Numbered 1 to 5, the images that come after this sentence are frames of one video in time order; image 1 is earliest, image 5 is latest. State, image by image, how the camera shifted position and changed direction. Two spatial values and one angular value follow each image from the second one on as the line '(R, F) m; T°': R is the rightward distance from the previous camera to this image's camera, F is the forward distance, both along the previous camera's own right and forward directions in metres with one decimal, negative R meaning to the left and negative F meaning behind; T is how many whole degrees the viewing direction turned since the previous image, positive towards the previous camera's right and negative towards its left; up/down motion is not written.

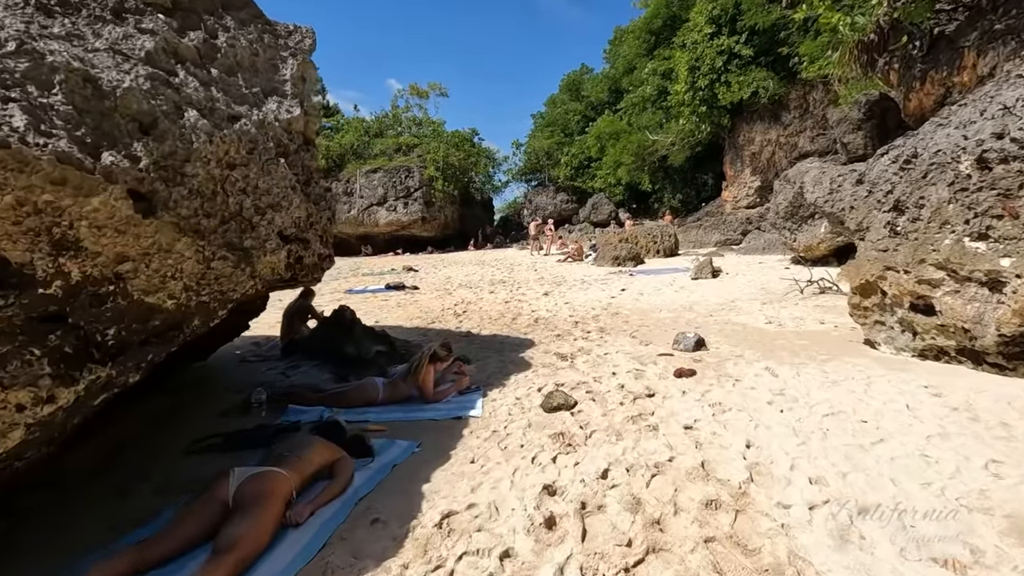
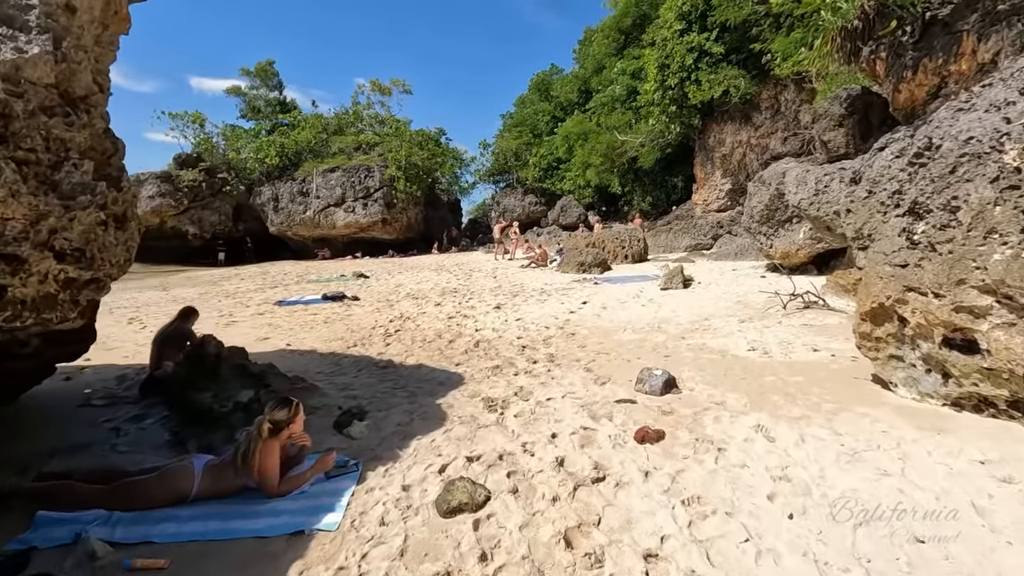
(+0.4, +1.1) m; +3°
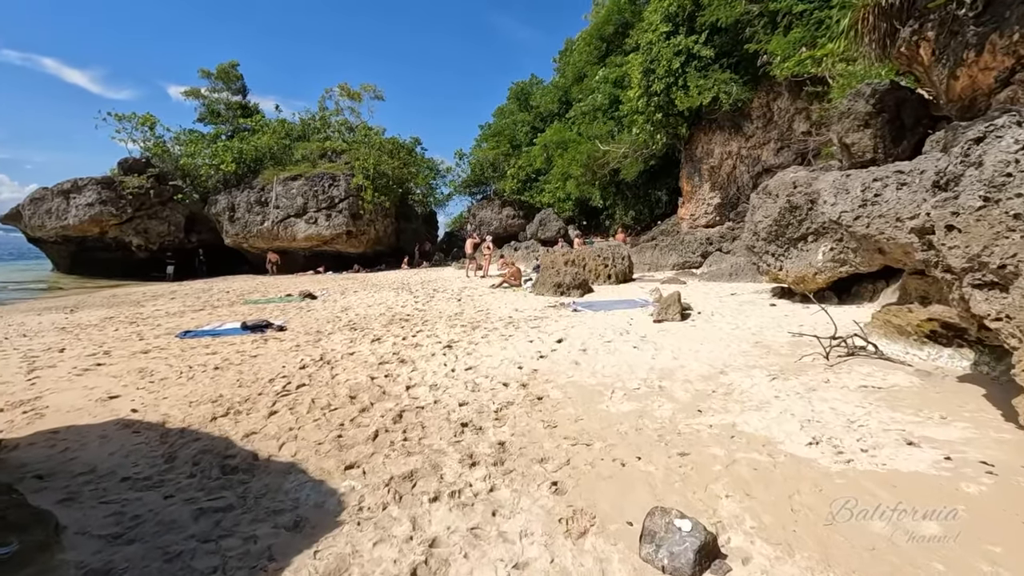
(+0.3, +1.7) m; +2°
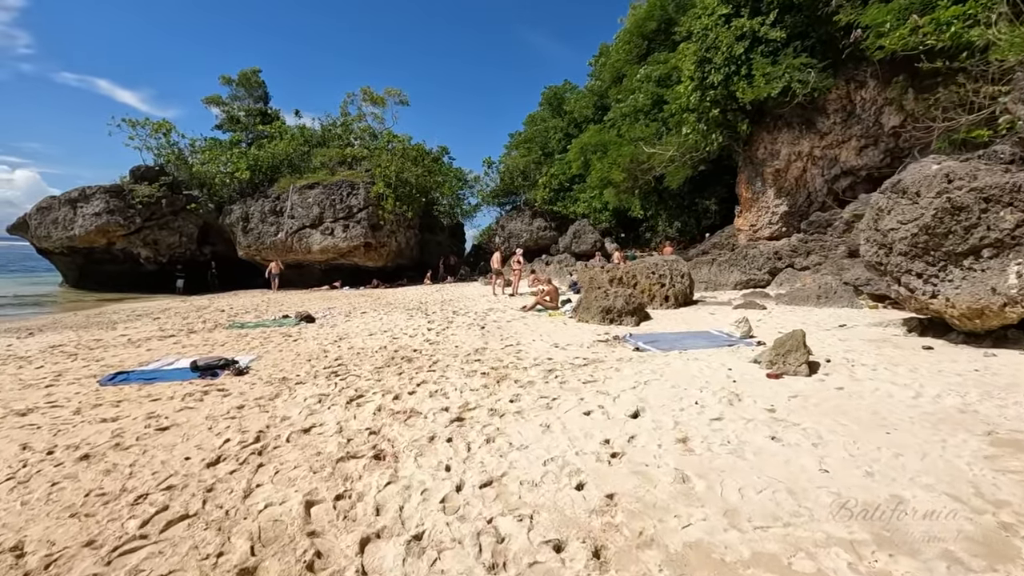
(-0.1, +2.3) m; -3°
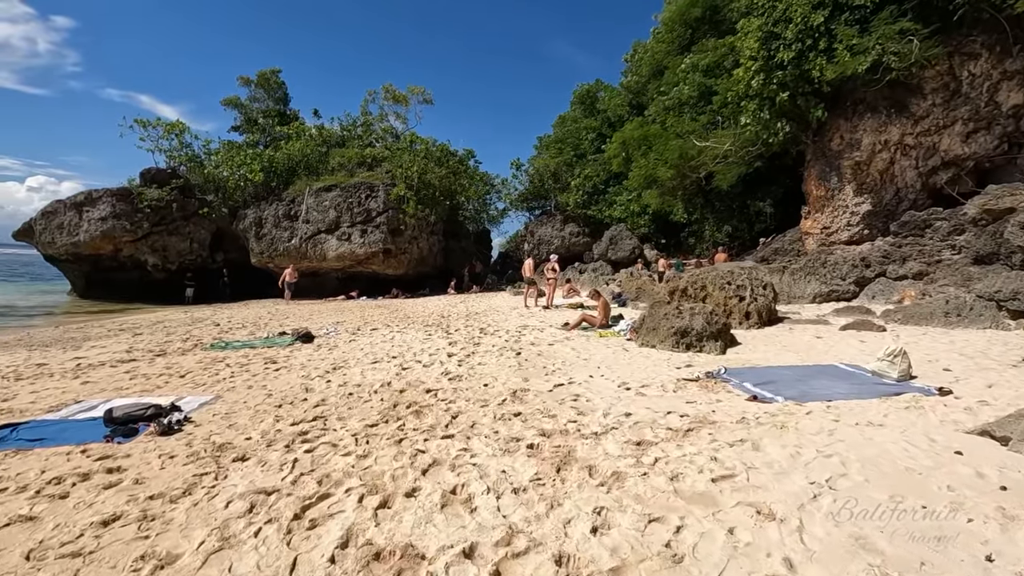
(-0.3, +2.1) m; -3°
